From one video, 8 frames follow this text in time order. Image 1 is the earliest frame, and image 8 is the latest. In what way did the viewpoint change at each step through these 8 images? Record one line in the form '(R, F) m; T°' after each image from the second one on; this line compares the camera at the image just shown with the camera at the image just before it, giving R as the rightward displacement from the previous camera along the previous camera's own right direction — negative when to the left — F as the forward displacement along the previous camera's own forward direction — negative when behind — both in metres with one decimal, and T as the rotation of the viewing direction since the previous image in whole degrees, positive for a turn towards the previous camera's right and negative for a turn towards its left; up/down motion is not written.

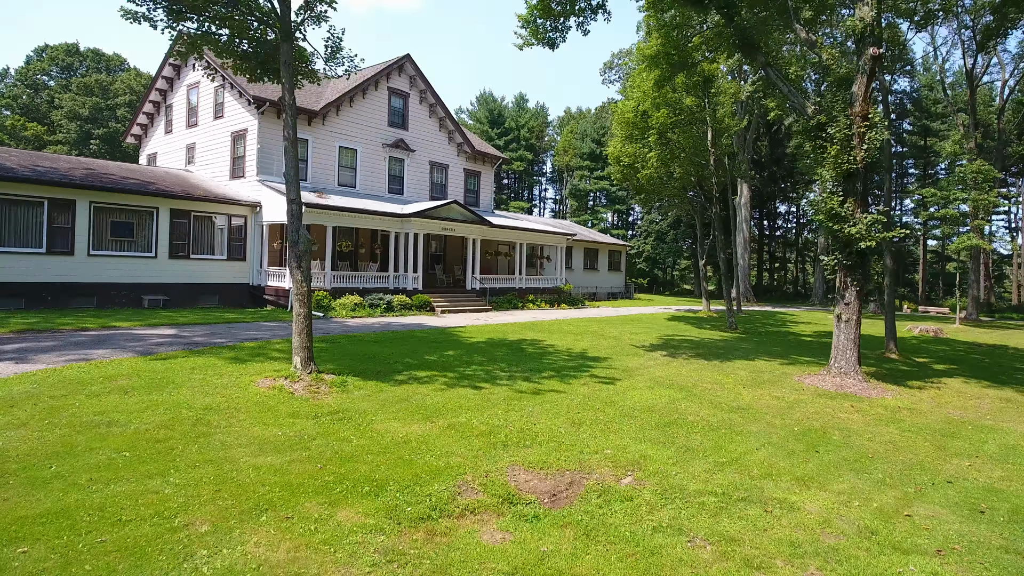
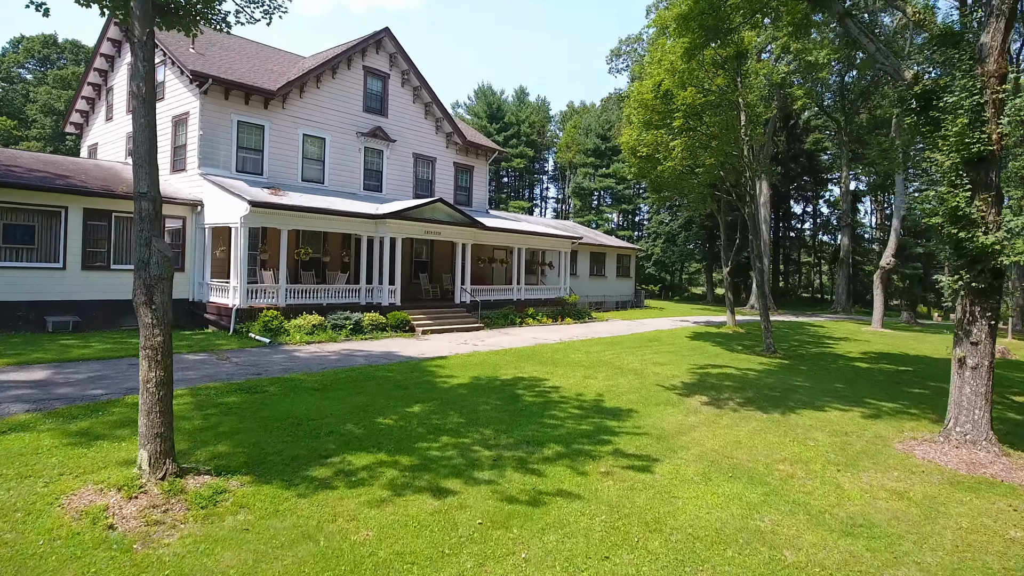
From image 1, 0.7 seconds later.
(+0.2, +3.3) m; 0°
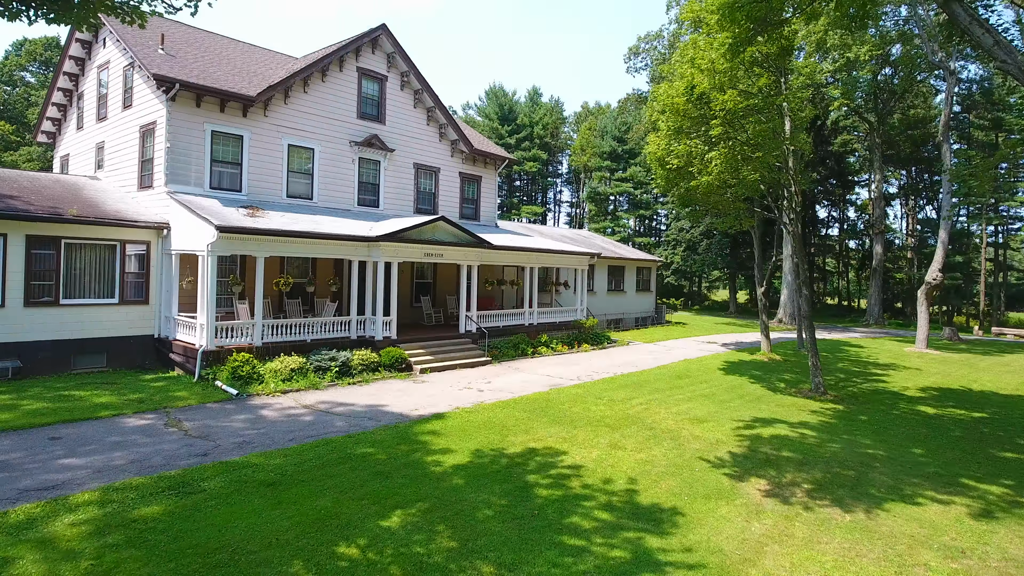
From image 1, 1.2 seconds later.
(0.0, +2.1) m; -1°
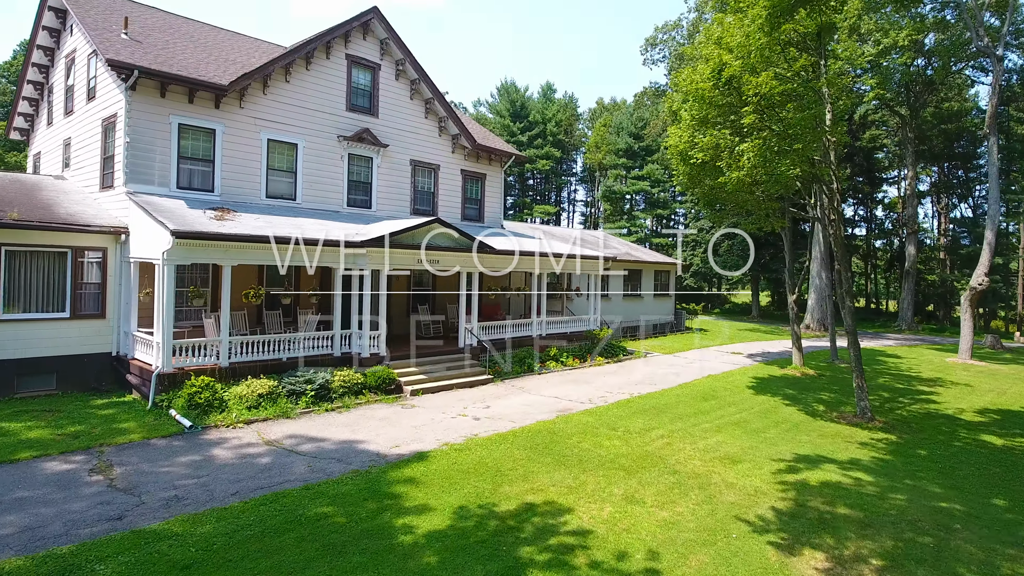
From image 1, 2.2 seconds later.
(+0.3, +1.7) m; -1°
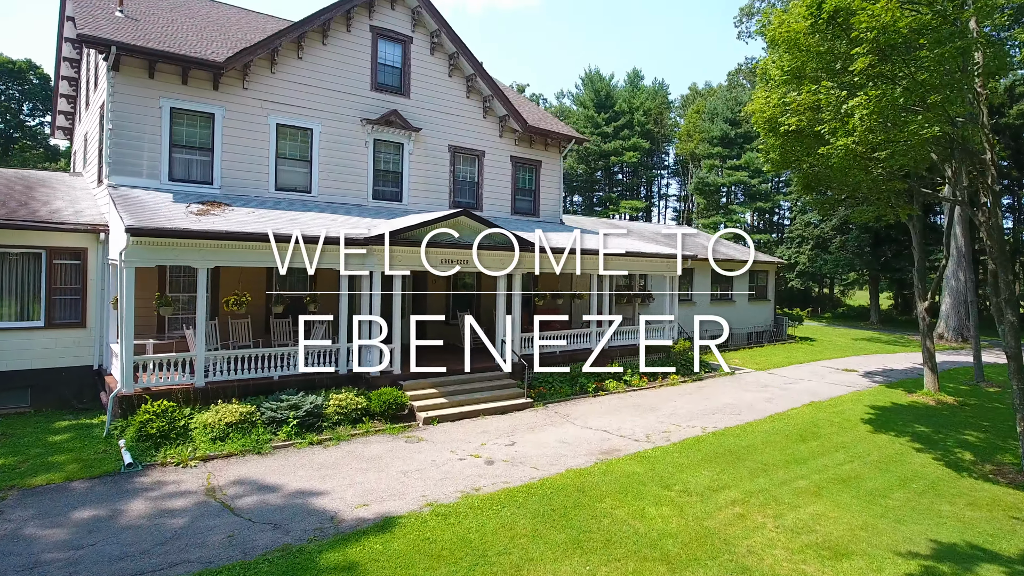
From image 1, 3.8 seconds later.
(+1.0, +2.6) m; -9°
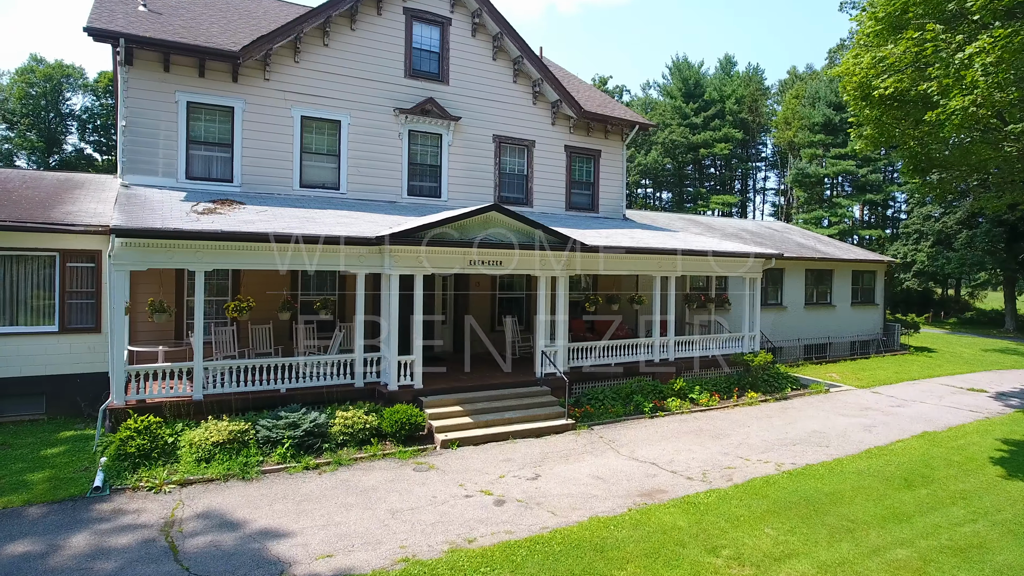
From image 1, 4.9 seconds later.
(+0.9, +1.5) m; -9°
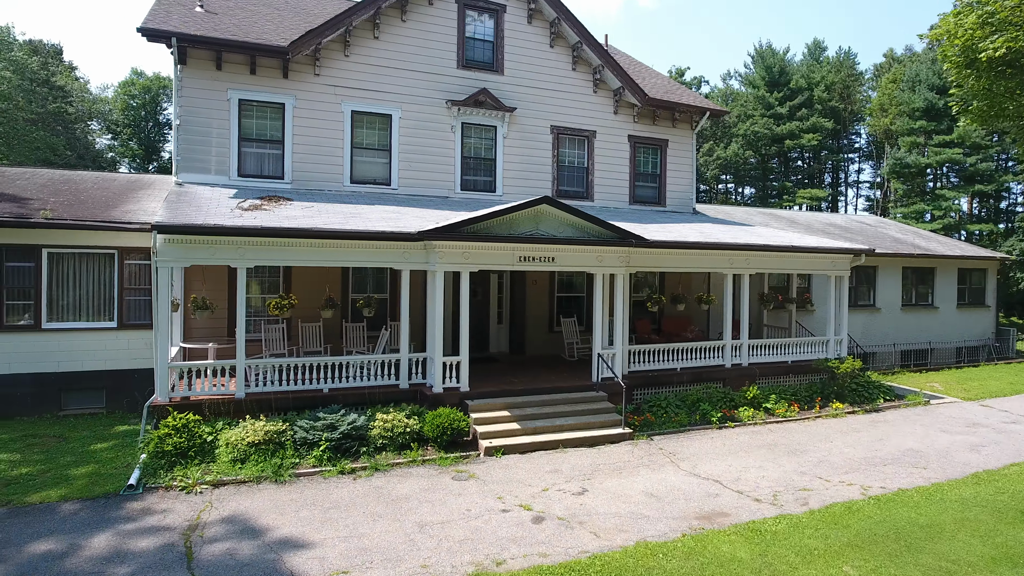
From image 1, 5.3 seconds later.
(+0.4, +0.7) m; -7°
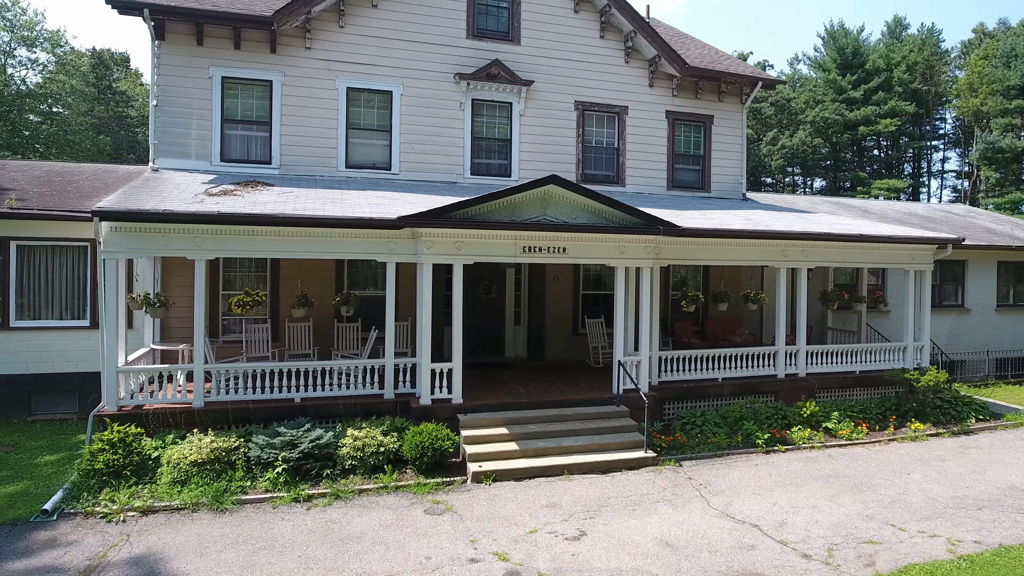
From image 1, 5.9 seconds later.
(+0.8, +1.5) m; -6°
